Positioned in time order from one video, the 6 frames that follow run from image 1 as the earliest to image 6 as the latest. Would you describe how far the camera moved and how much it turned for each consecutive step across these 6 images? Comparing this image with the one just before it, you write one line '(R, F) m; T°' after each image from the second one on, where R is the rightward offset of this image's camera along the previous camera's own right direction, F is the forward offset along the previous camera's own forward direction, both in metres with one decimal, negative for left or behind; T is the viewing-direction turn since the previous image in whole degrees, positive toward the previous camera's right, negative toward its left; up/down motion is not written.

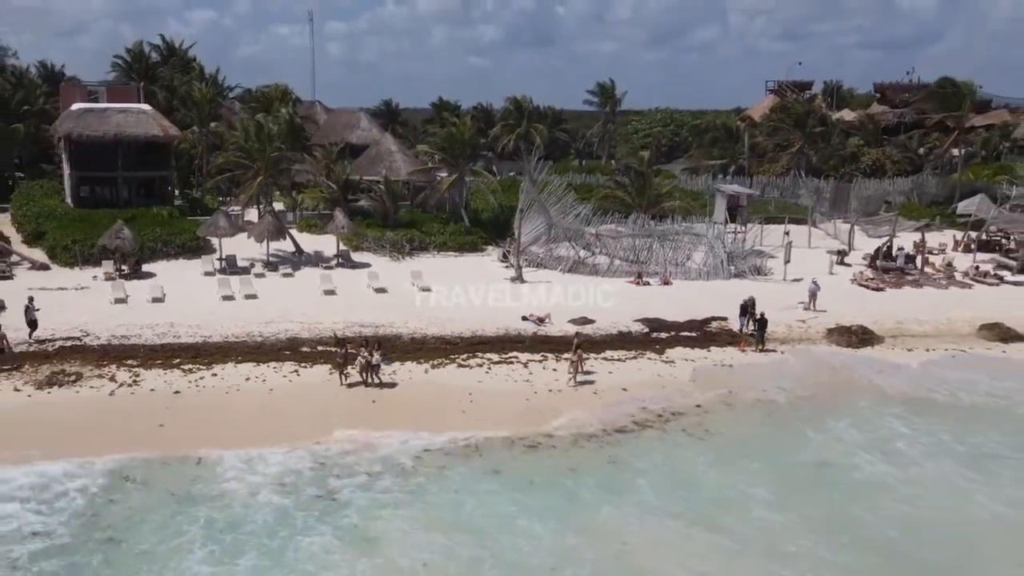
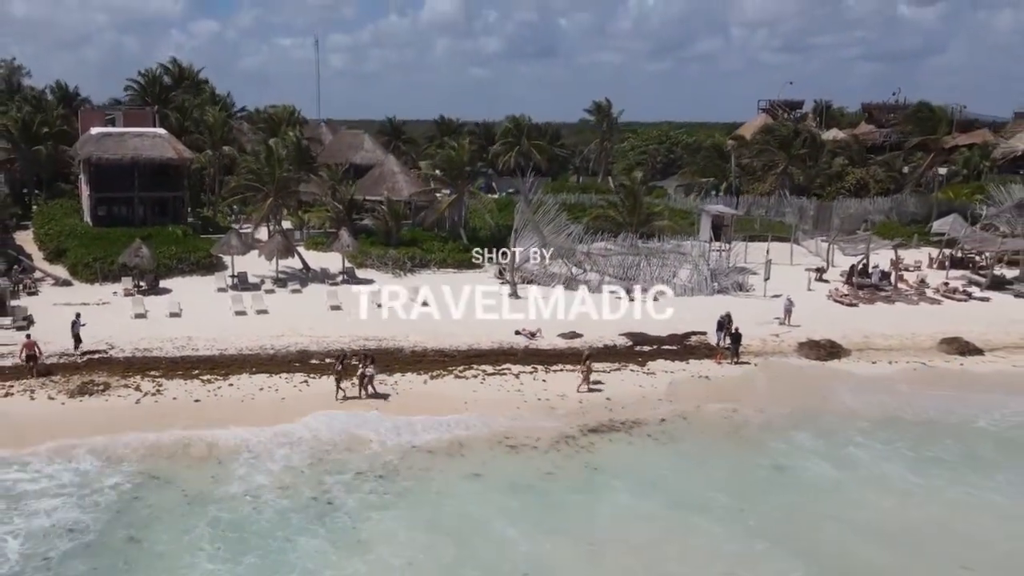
(+0.2, -1.5) m; 0°
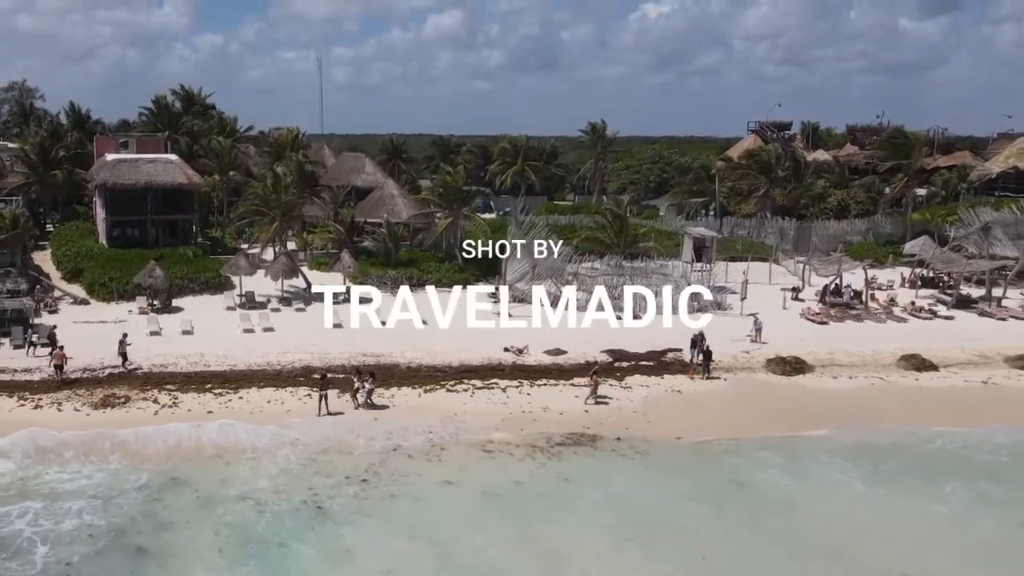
(+0.3, -1.6) m; 0°
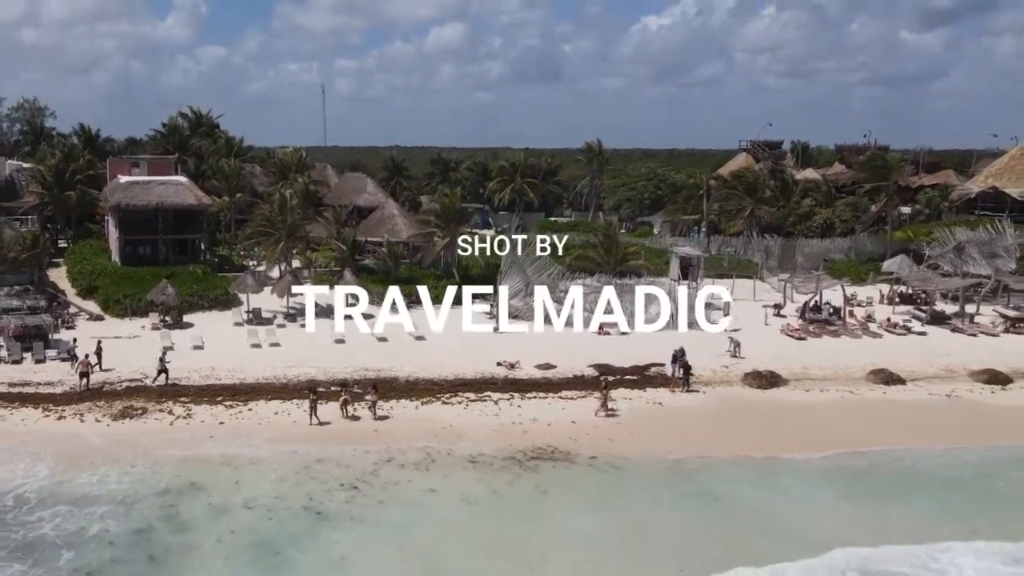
(+0.2, -1.4) m; 0°
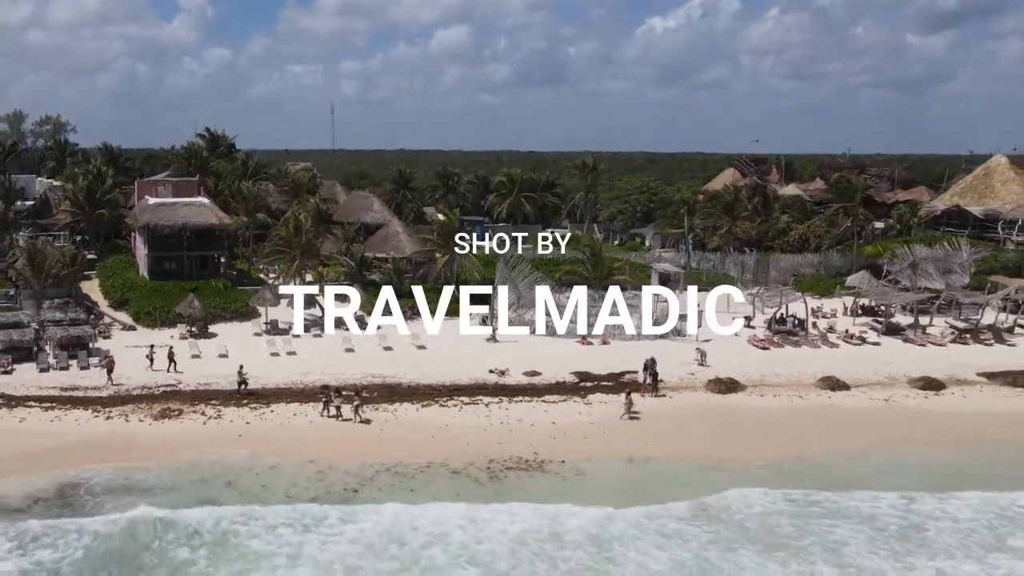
(+0.4, -3.1) m; 0°
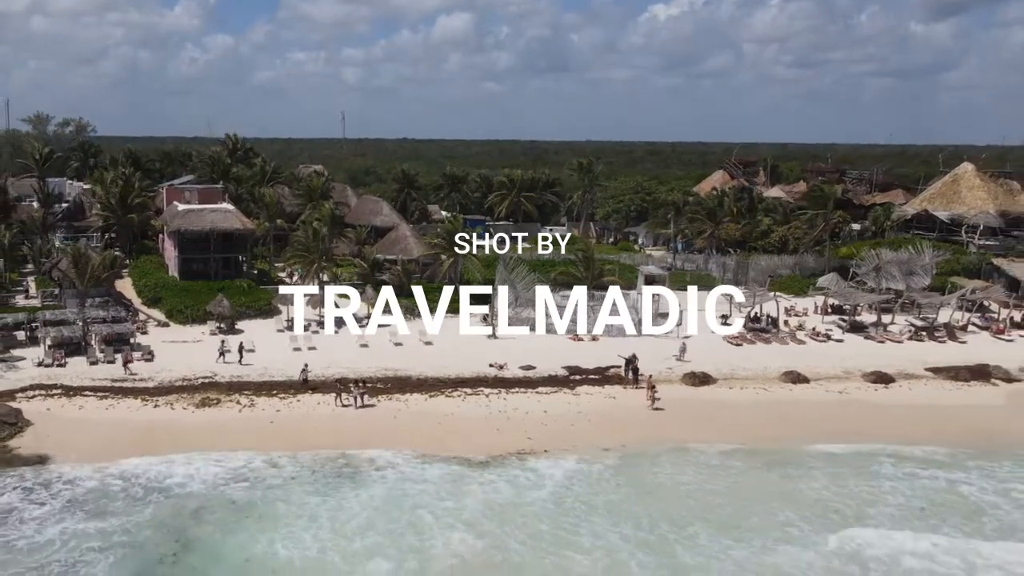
(+0.1, -3.3) m; 0°
